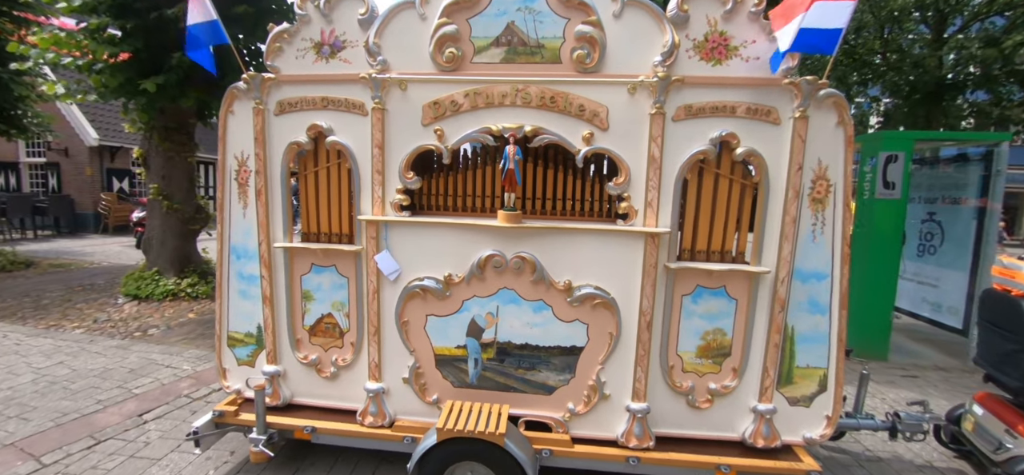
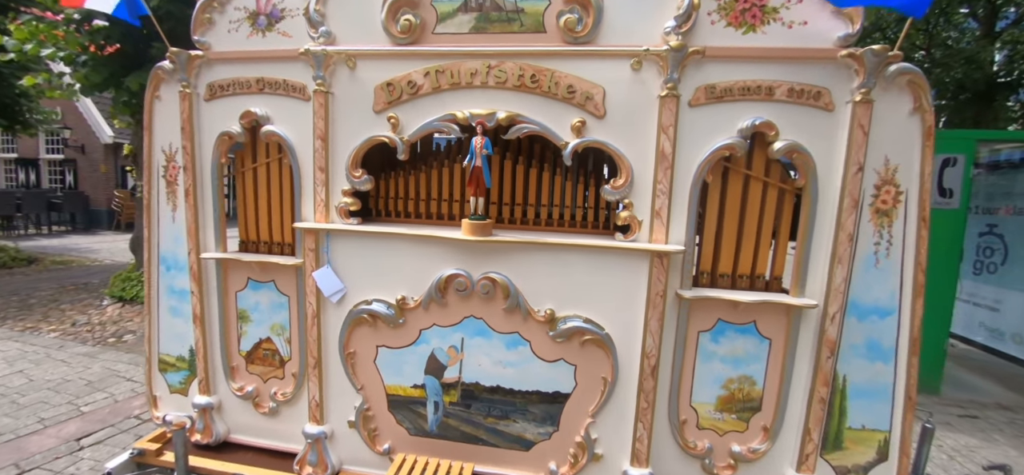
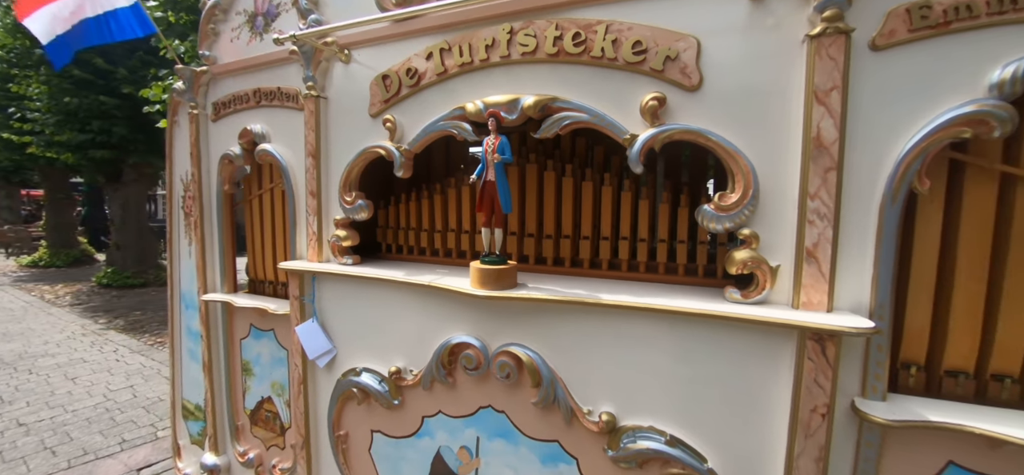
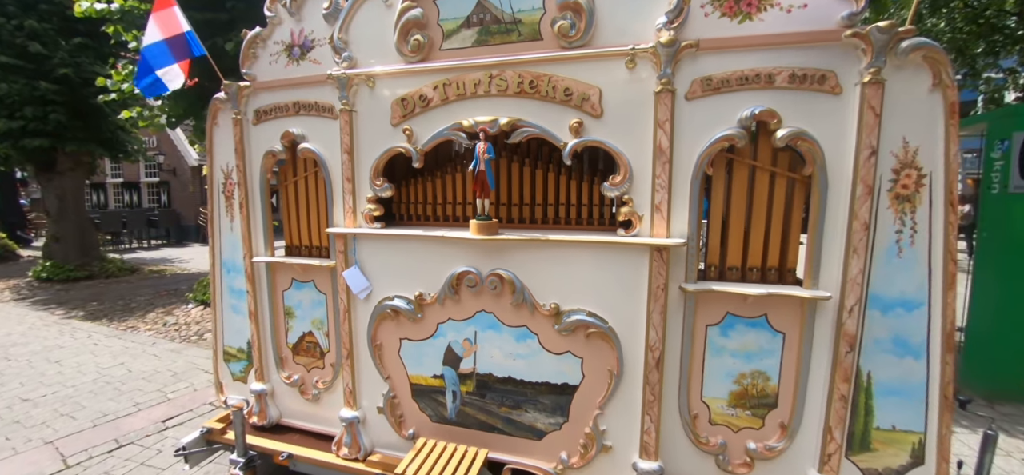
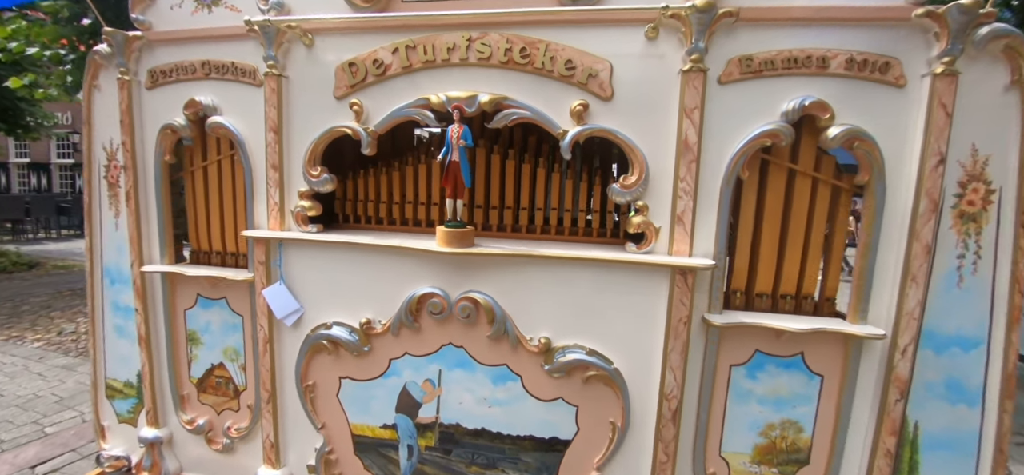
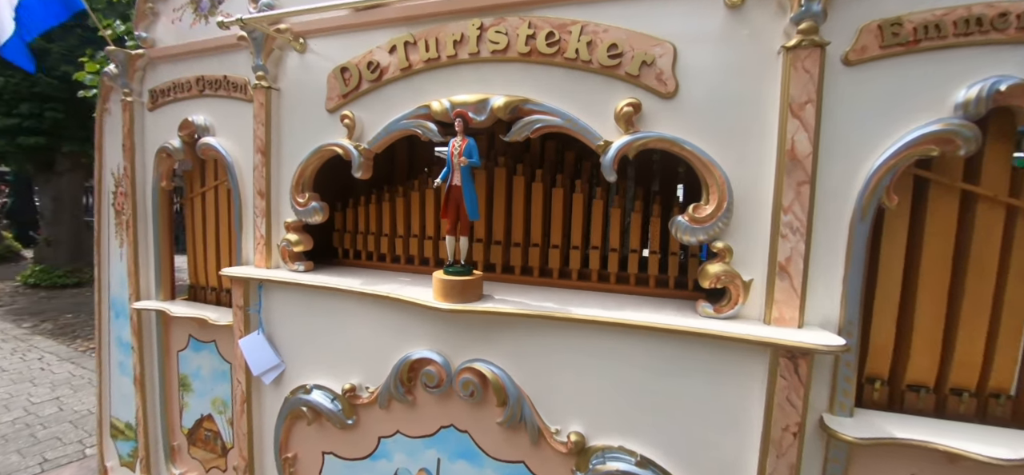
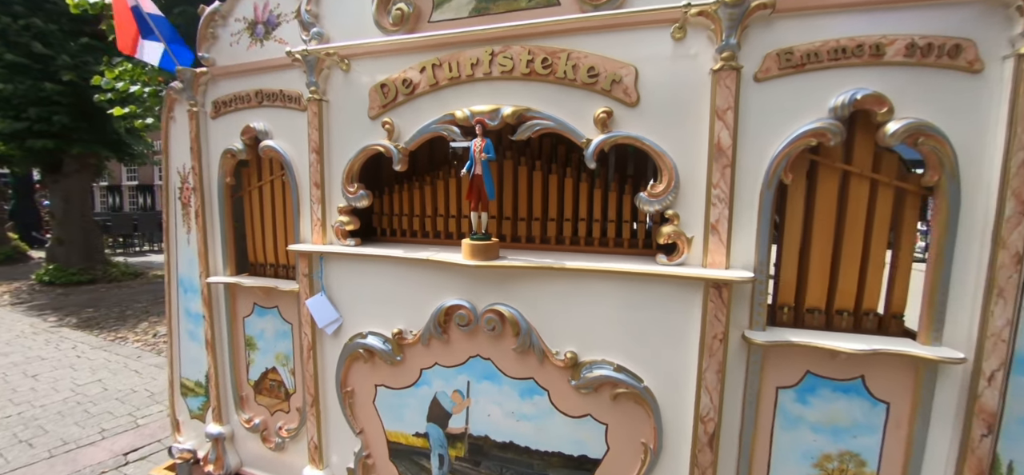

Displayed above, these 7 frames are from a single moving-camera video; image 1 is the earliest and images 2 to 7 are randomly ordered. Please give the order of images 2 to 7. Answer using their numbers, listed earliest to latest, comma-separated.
2, 5, 6, 3, 7, 4
